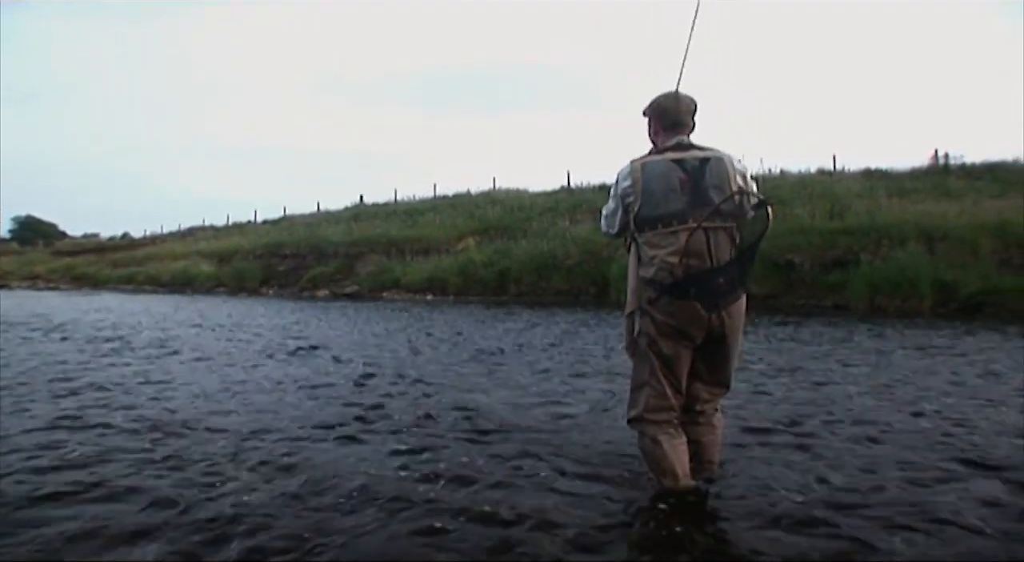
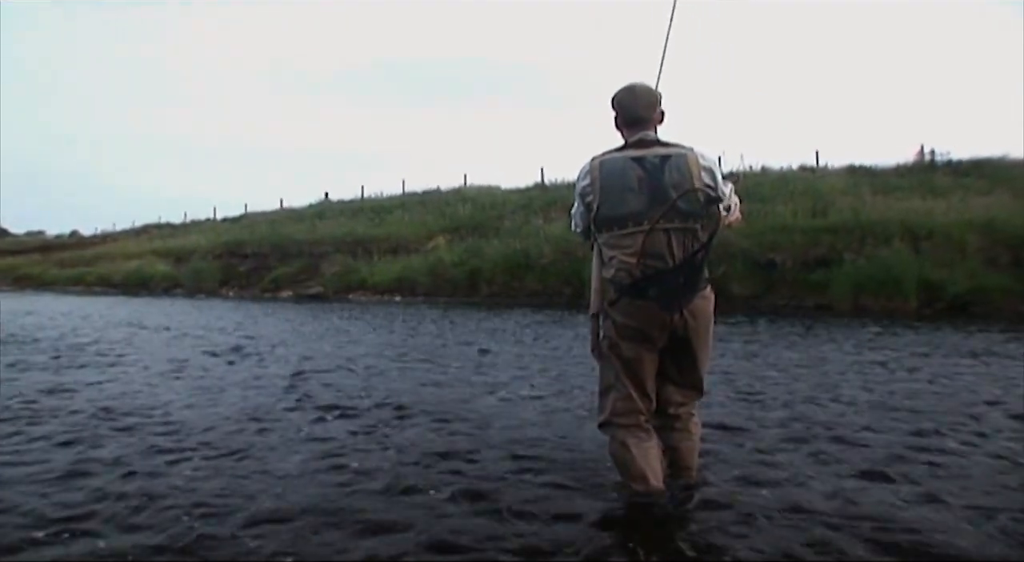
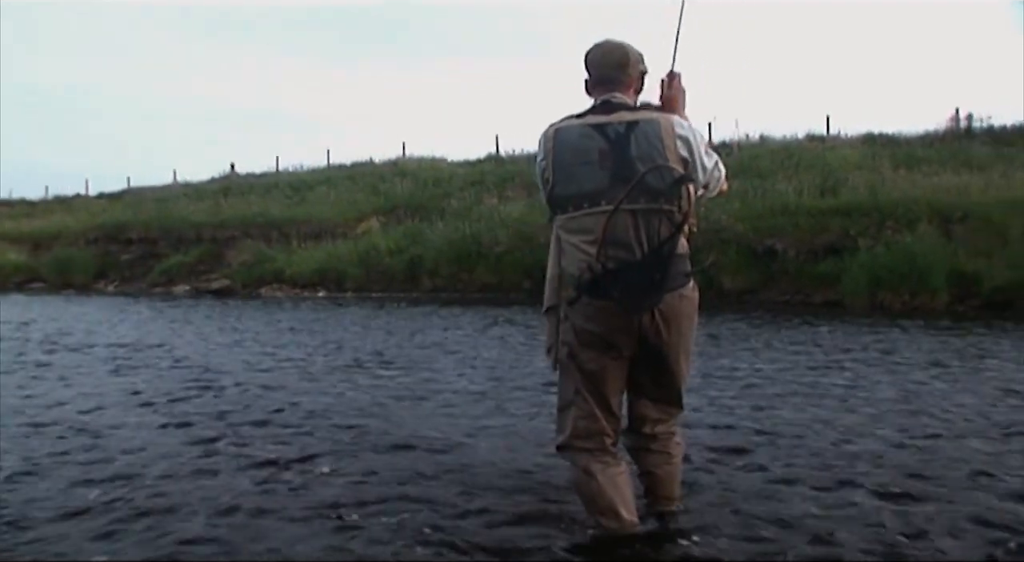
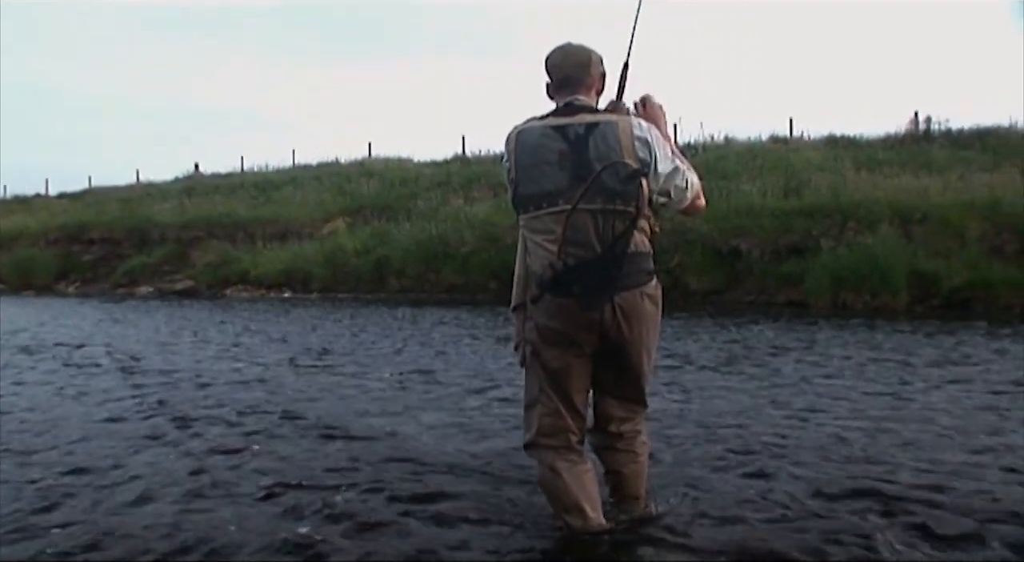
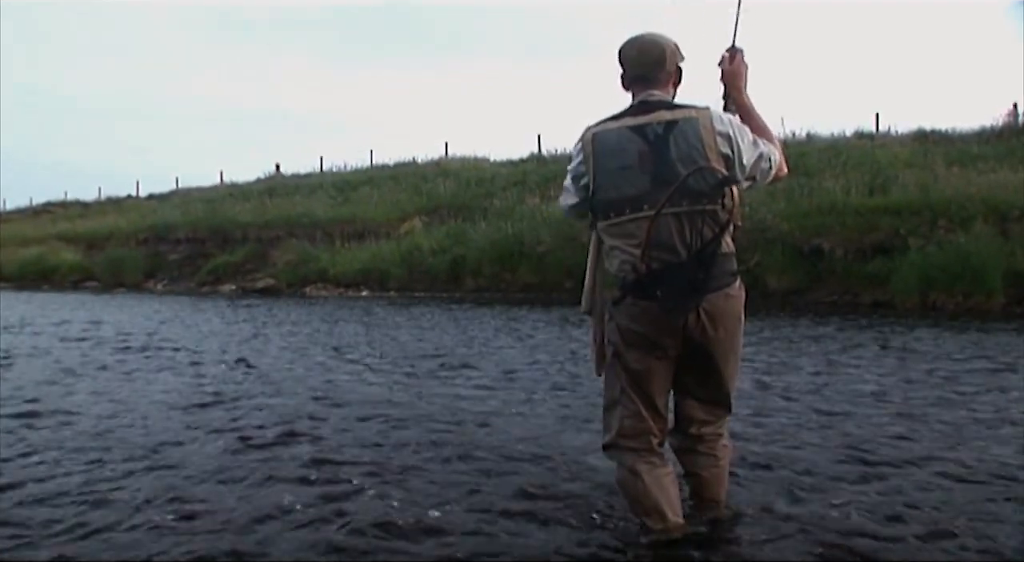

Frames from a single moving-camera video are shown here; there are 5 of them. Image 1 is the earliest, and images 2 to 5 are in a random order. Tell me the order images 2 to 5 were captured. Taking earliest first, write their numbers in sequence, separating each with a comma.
2, 5, 3, 4
